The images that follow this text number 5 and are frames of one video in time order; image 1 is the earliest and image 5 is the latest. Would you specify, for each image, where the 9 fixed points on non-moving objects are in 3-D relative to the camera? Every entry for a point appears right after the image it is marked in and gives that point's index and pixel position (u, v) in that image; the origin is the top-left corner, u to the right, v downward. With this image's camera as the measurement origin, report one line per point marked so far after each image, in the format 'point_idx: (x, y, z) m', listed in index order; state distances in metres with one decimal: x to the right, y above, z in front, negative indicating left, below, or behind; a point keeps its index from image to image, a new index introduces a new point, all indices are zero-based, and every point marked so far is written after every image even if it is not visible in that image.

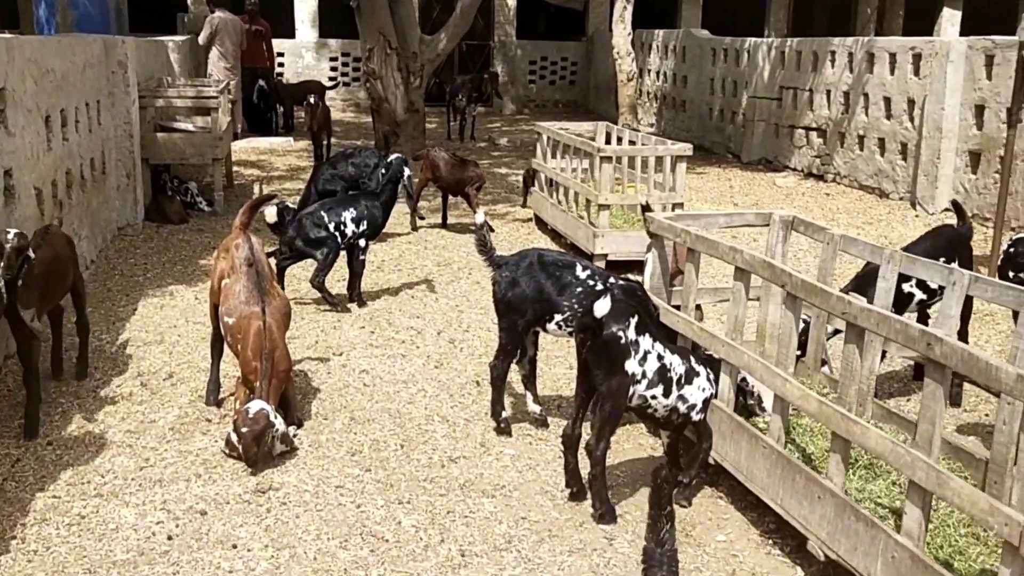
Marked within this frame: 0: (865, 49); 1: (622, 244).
0: (+4.8, +3.2, +13.3) m
1: (+1.0, +0.4, +8.8) m
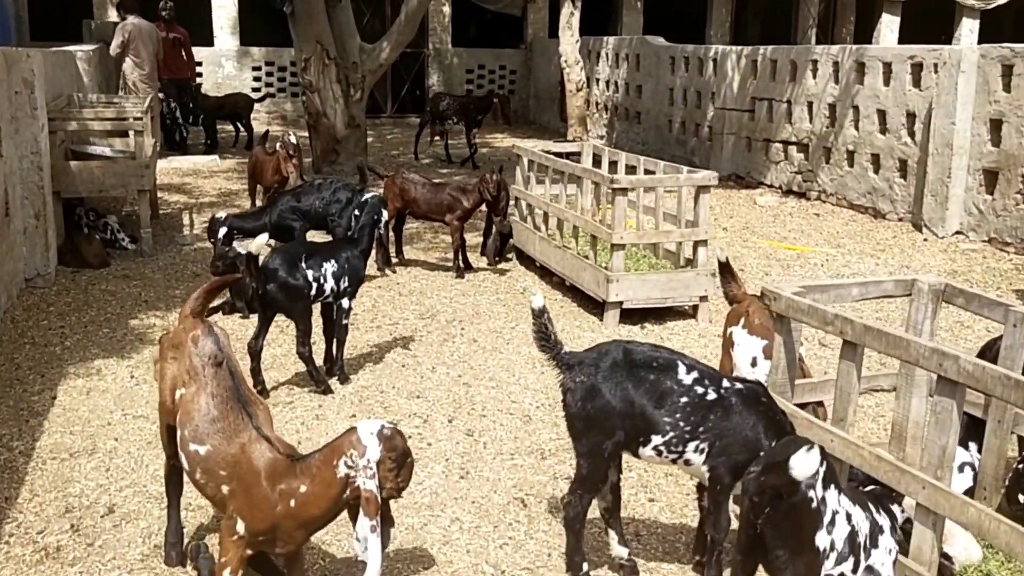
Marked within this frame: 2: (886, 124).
0: (+4.3, +2.9, +12.3) m
1: (+1.0, 0.0, +7.5) m
2: (+4.5, +2.0, +11.8) m
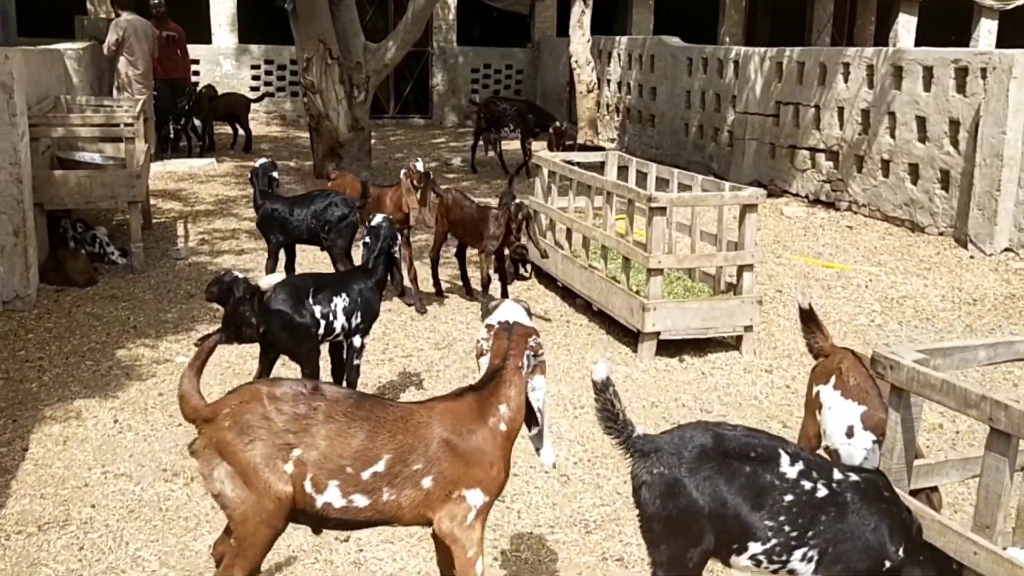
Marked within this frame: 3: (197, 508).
0: (+4.5, +2.7, +11.6) m
1: (+1.2, -0.2, +6.8) m
2: (+4.7, +1.8, +11.1) m
3: (-1.5, -1.0, +4.6) m
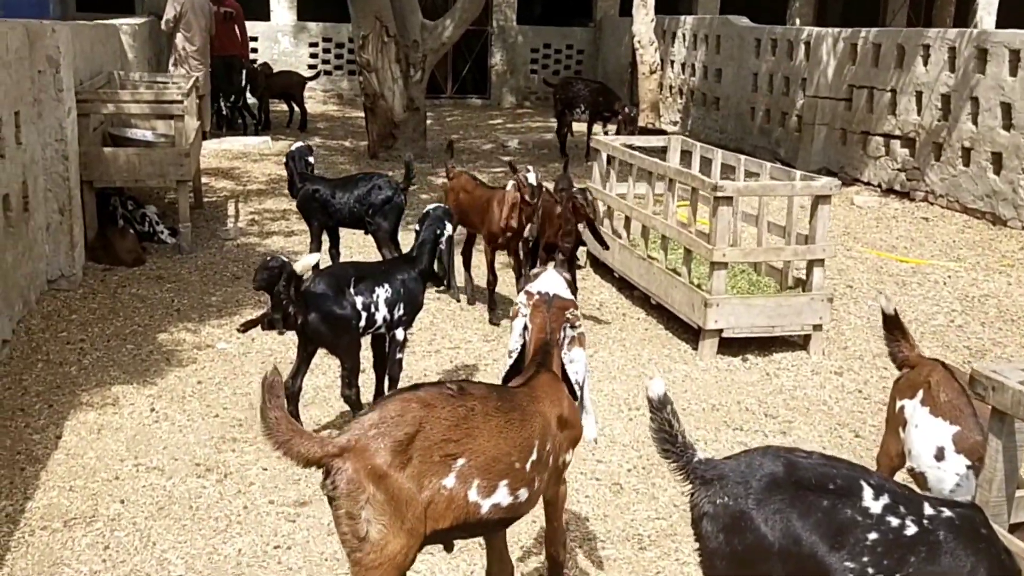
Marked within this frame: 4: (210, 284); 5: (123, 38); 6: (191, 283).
0: (+5.2, +2.7, +10.9) m
1: (+1.5, -0.2, +6.4) m
2: (+5.3, +1.8, +10.4) m
3: (-1.3, -1.0, +4.3) m
4: (-2.5, 0.0, +8.0) m
5: (-4.7, +3.0, +11.8) m
6: (-2.6, 0.0, +8.0) m
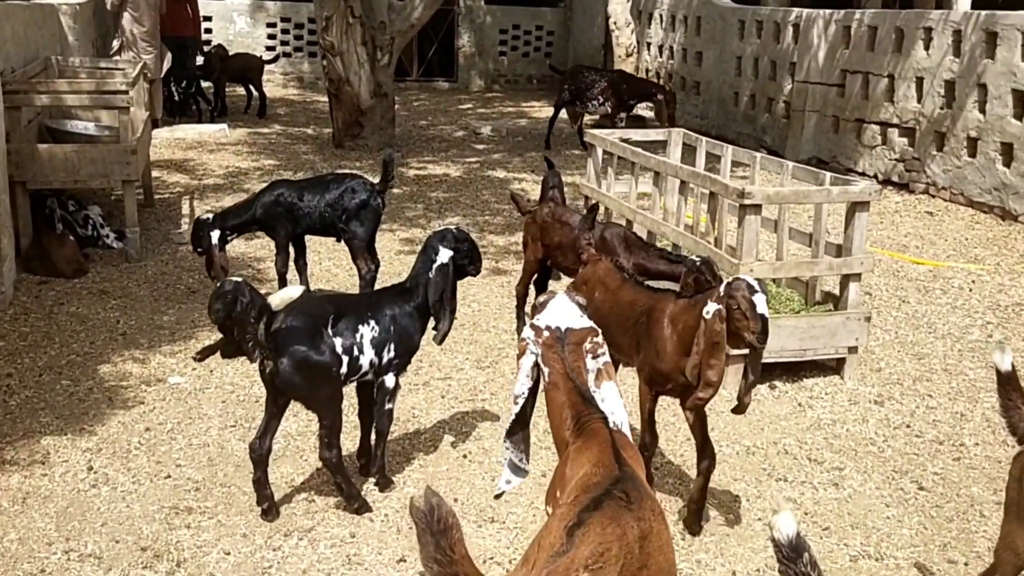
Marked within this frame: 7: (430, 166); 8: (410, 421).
0: (+5.0, +2.7, +10.3) m
1: (+1.5, -0.3, +5.7) m
2: (+5.1, +1.8, +9.8) m
3: (-1.2, -1.2, +3.5) m
4: (-2.5, -0.1, +7.0) m
5: (-4.9, +2.9, +10.7) m
6: (-2.7, -0.1, +7.0) m
7: (-1.0, +1.5, +11.7) m
8: (-0.5, -0.7, +5.1) m
